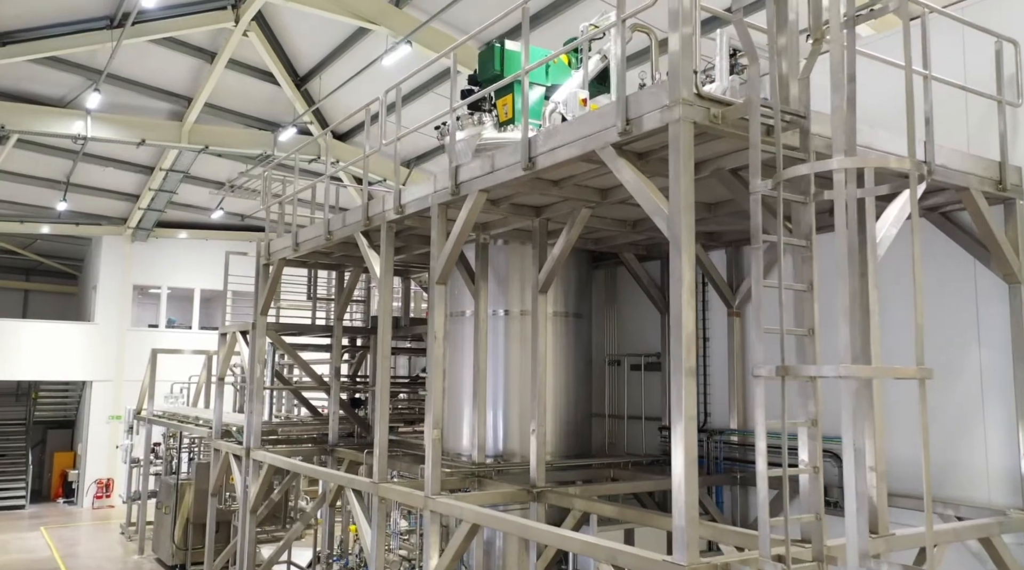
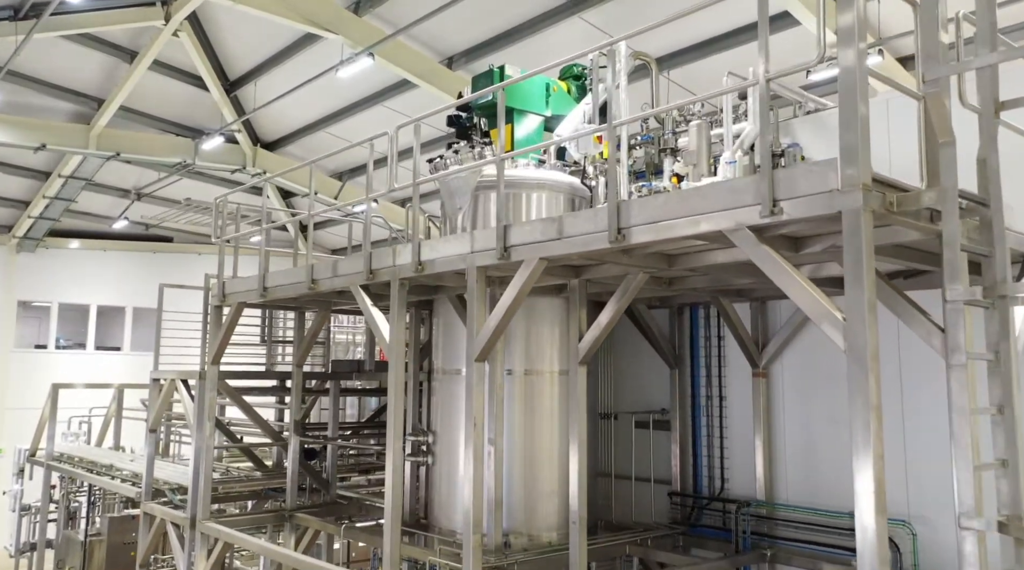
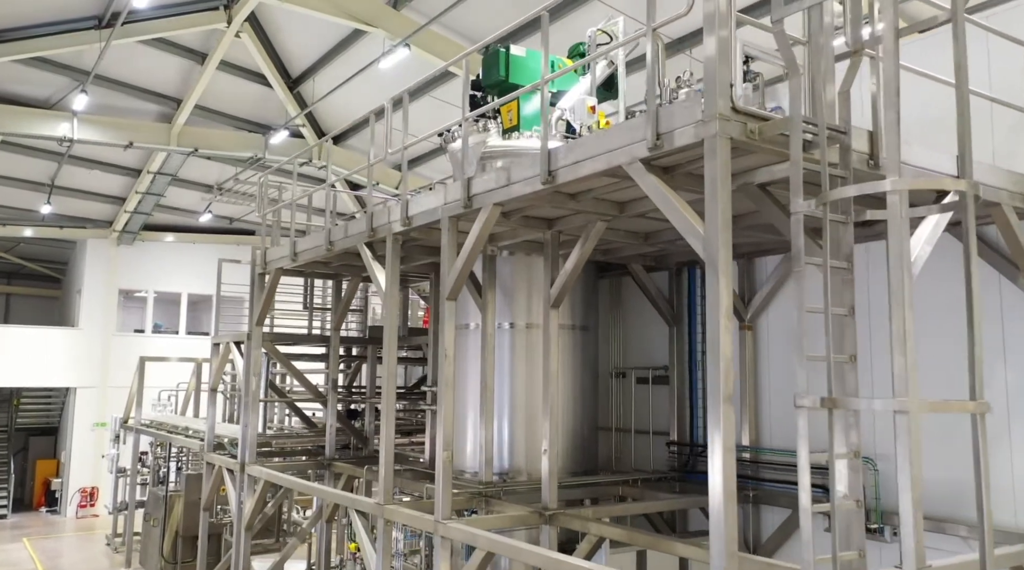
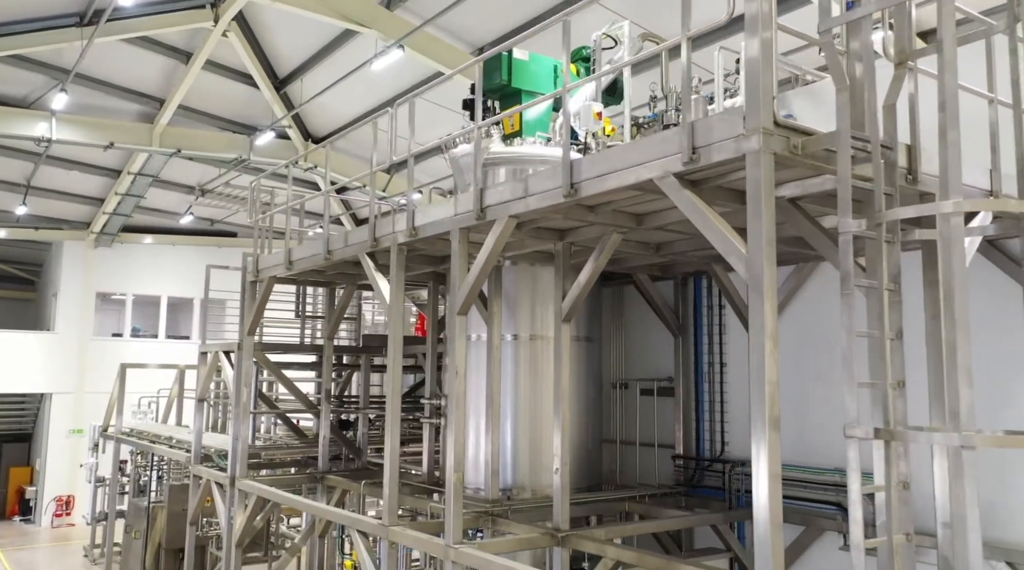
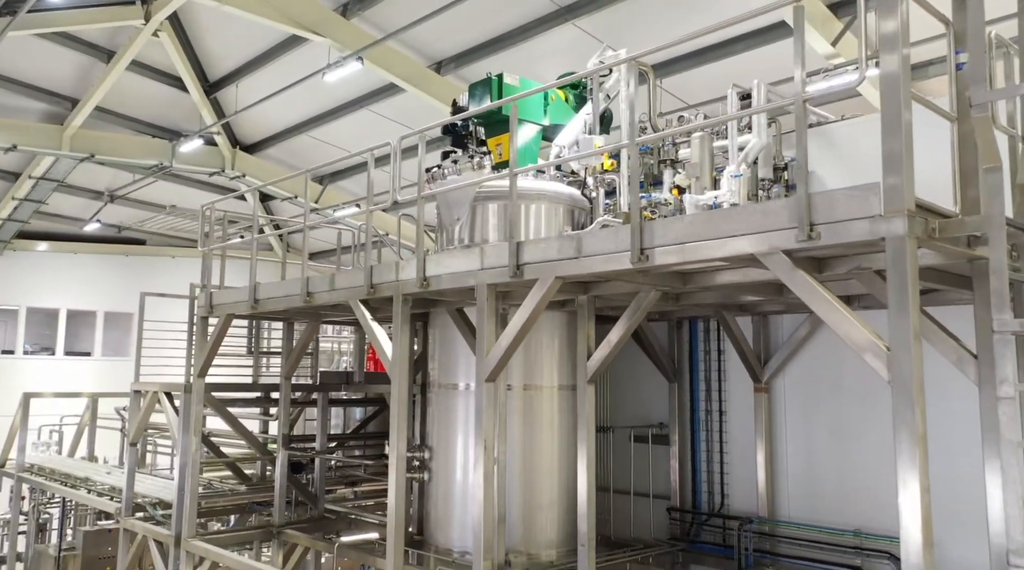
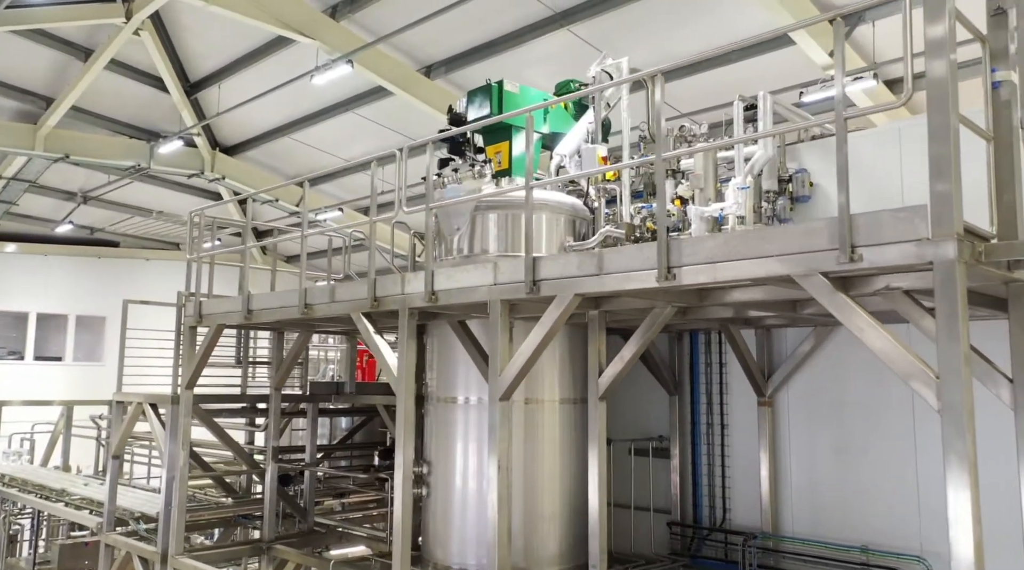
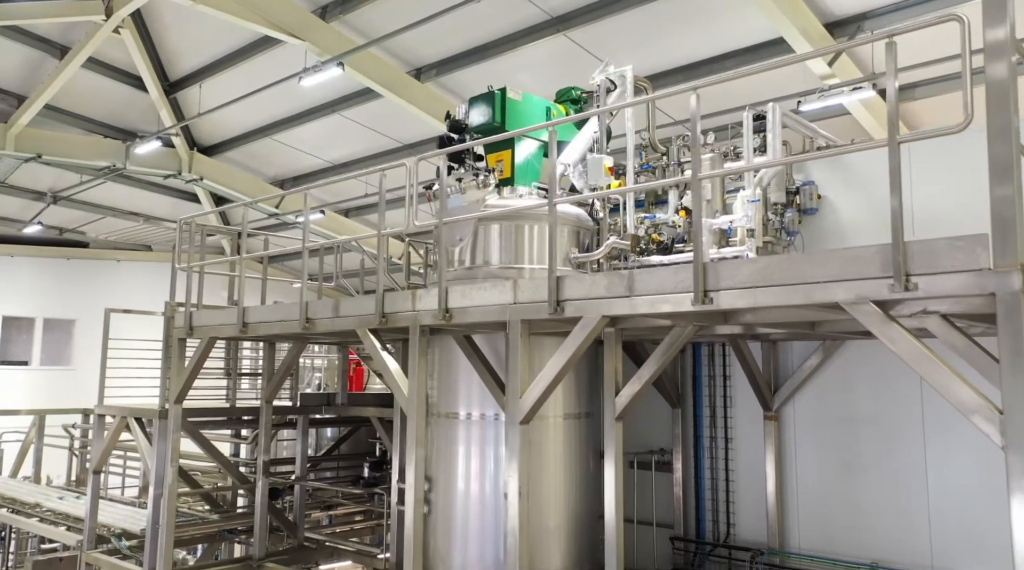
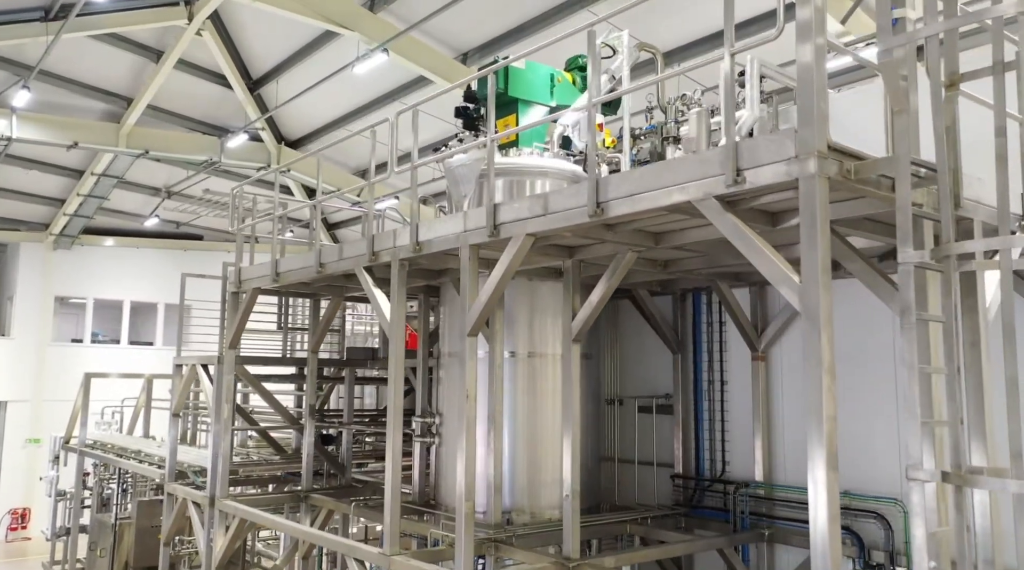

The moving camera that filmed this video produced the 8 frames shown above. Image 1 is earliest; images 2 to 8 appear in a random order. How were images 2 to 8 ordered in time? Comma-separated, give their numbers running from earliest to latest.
3, 4, 8, 2, 5, 6, 7
